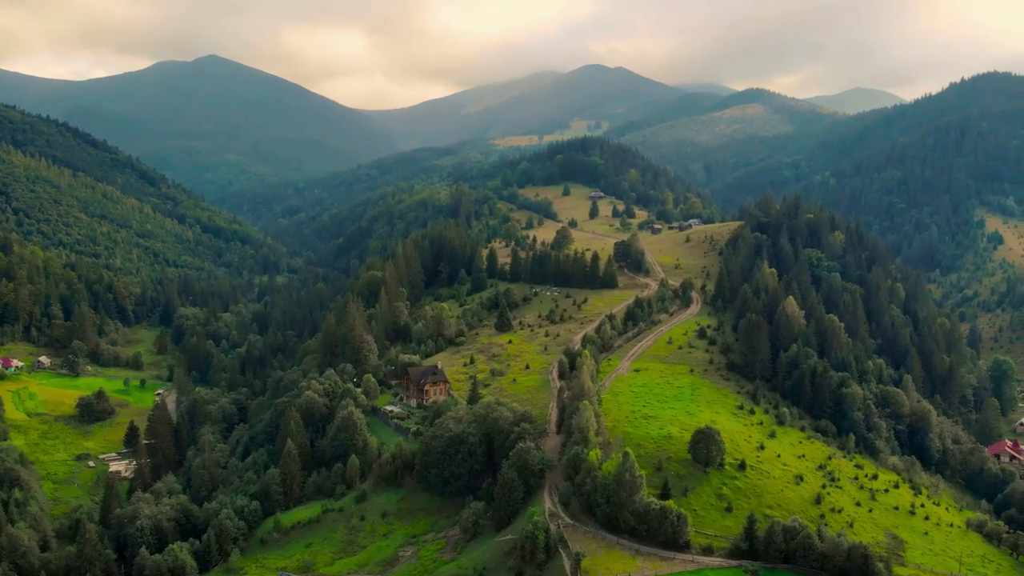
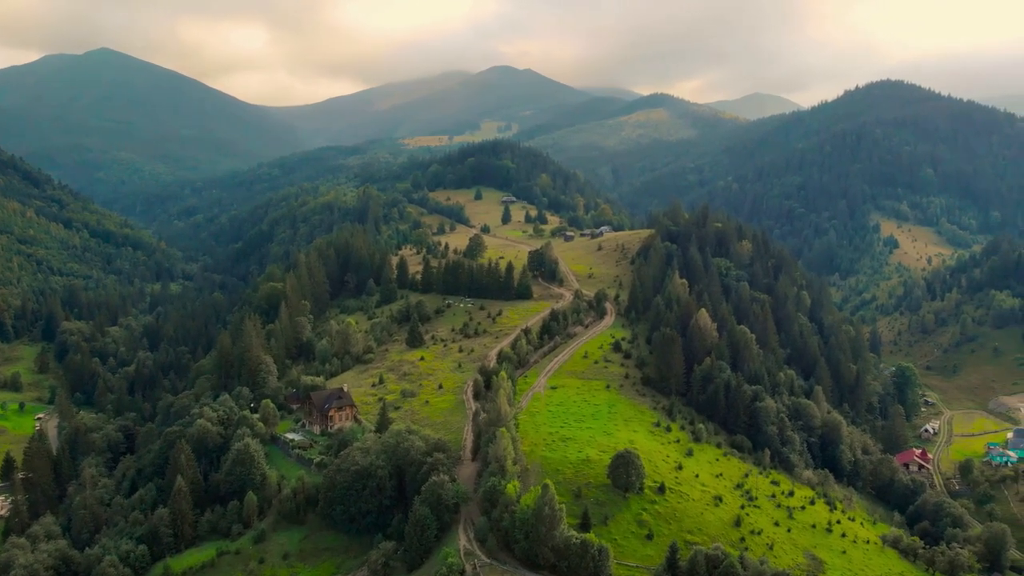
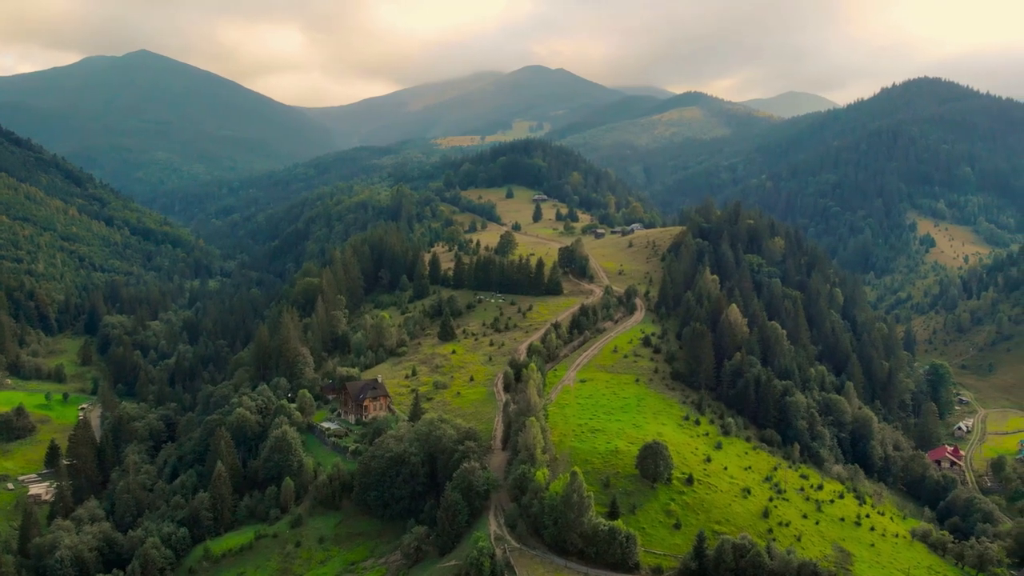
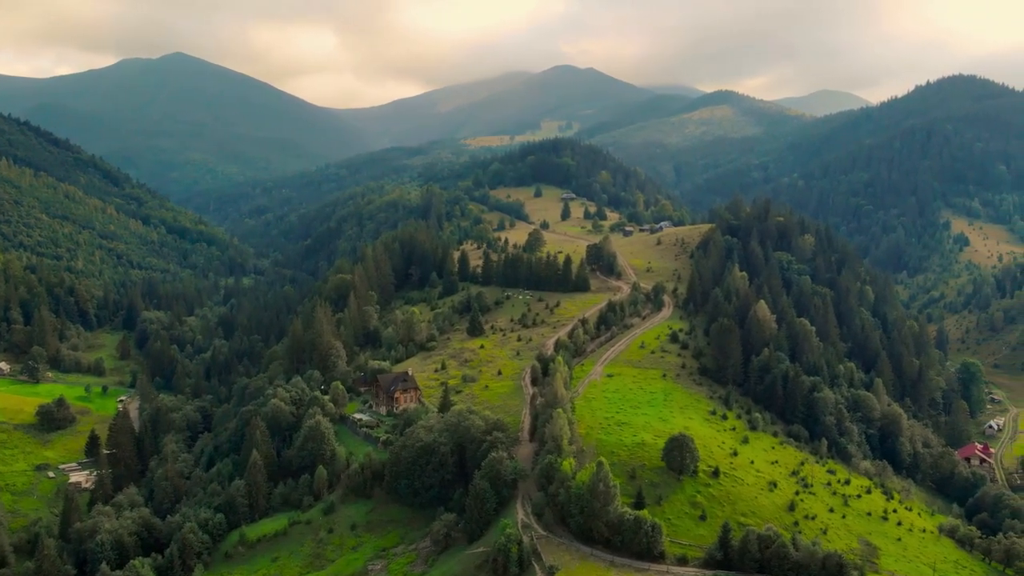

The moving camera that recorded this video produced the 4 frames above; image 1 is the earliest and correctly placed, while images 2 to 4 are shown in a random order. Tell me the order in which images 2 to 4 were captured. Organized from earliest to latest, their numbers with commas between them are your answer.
4, 3, 2
